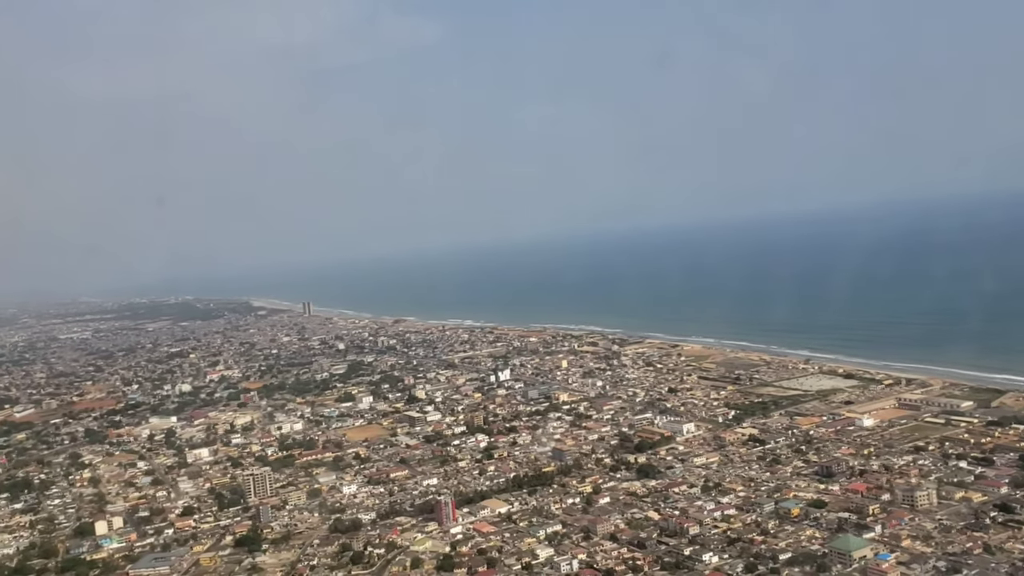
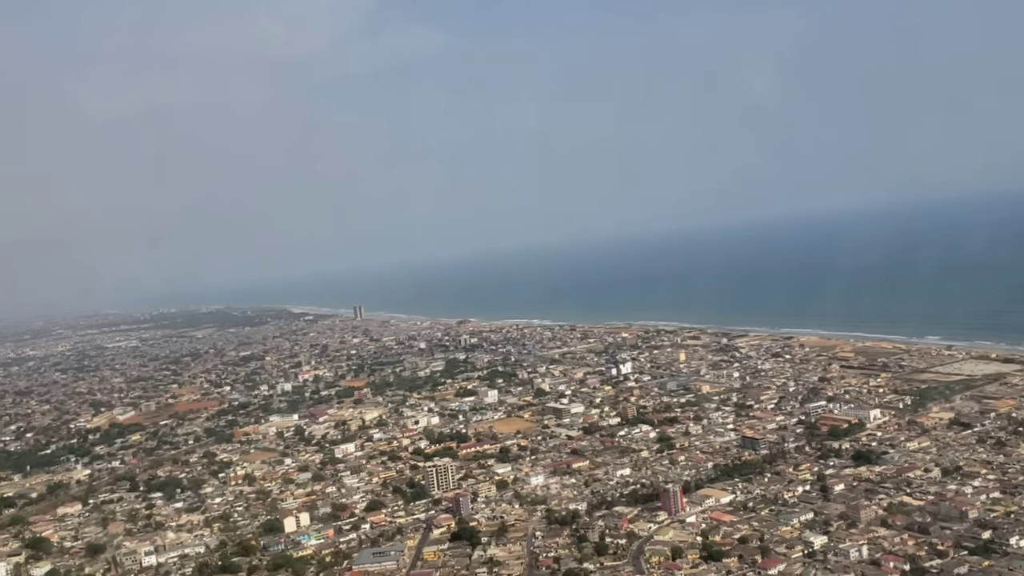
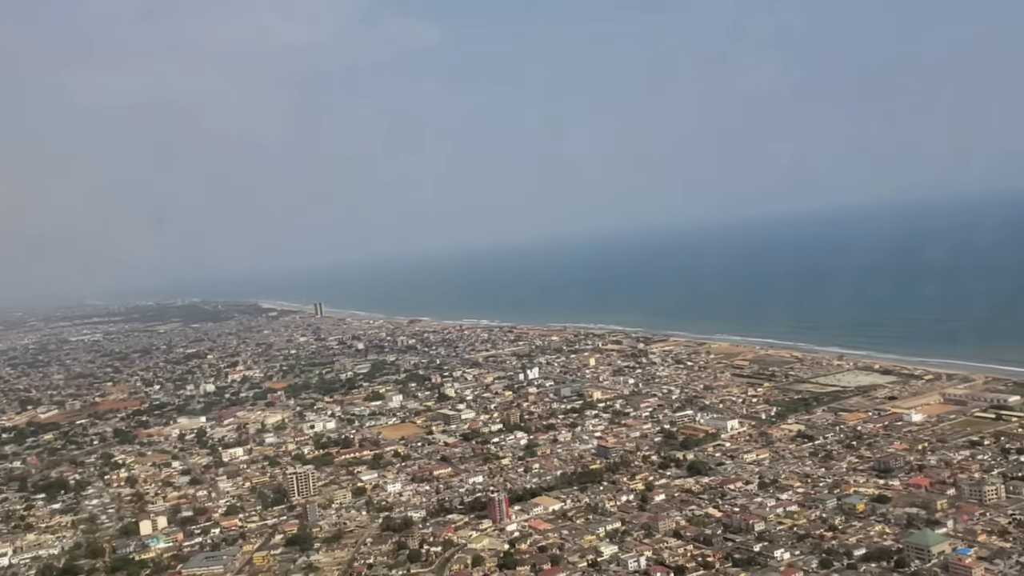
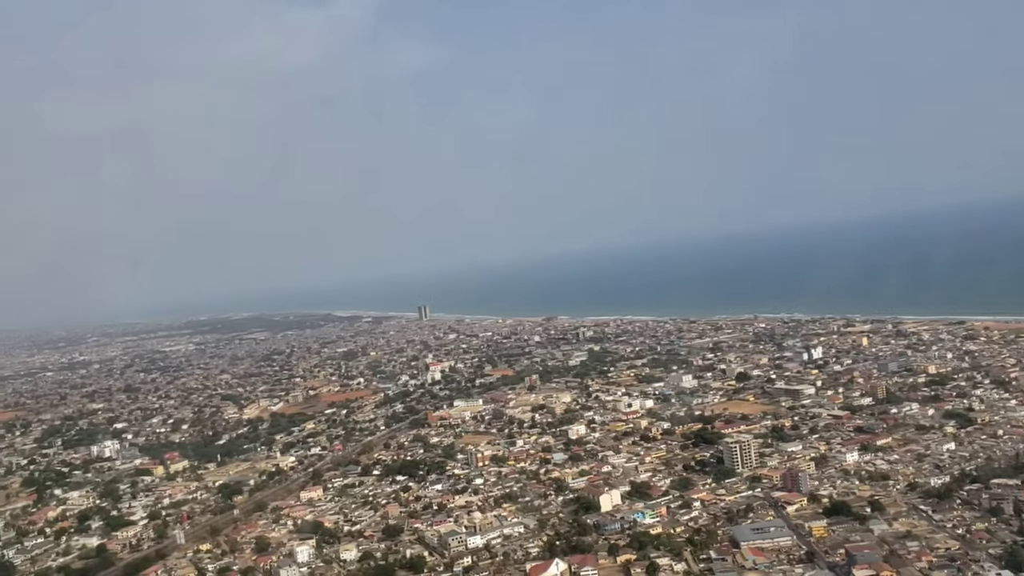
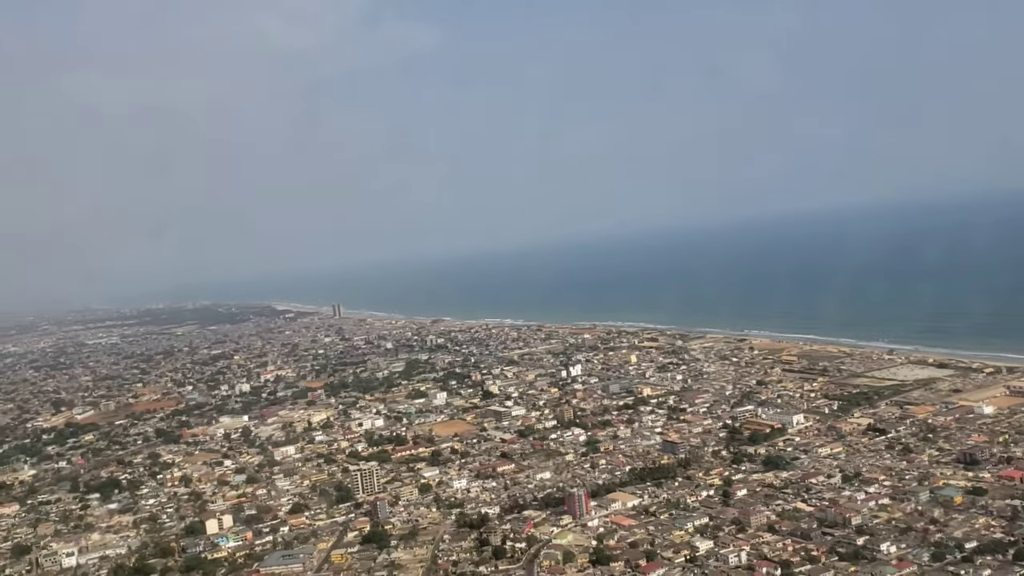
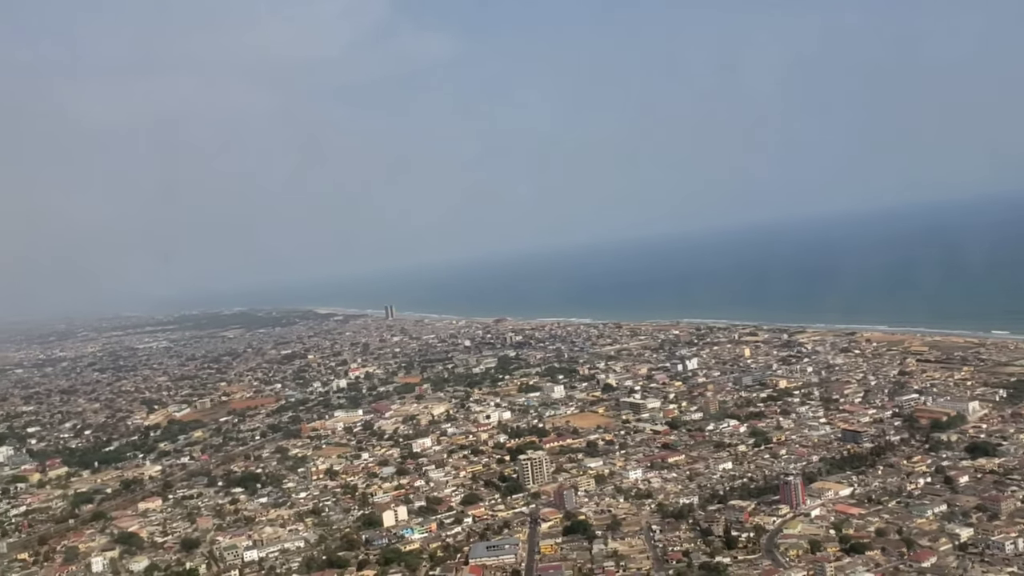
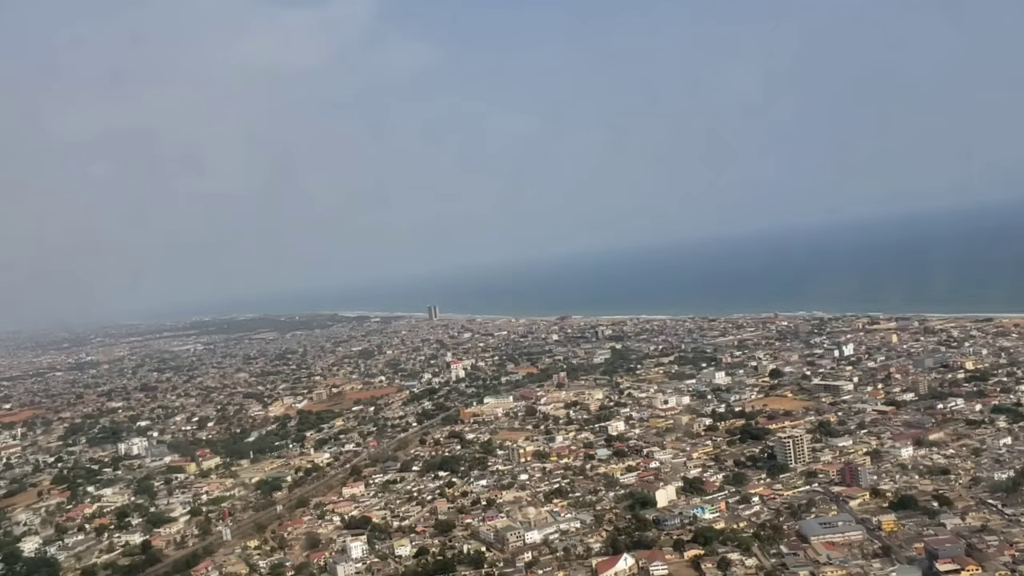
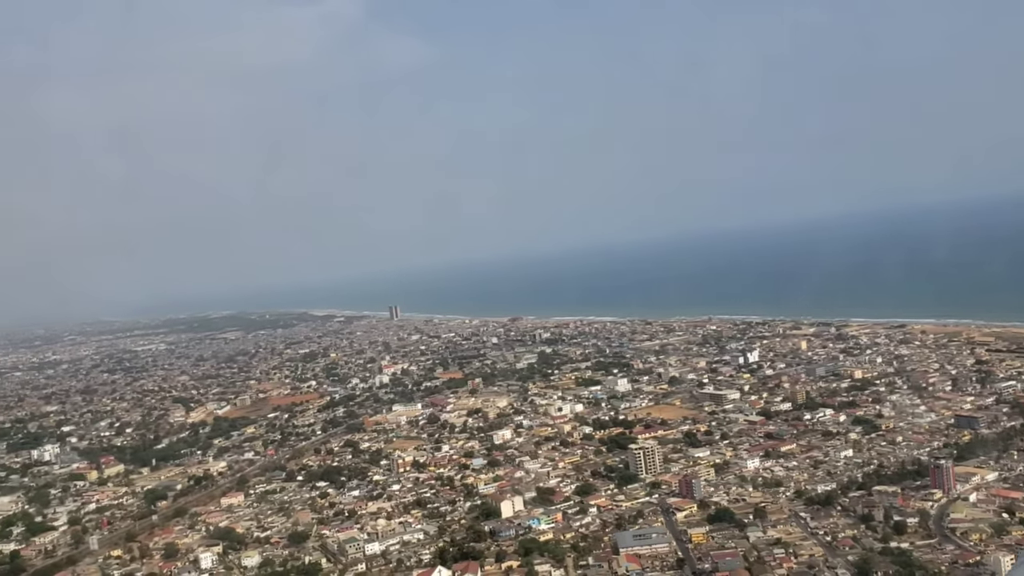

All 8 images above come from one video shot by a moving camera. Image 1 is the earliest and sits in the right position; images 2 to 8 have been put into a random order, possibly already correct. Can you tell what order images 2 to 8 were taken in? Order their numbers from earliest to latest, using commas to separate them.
3, 5, 2, 6, 8, 4, 7
